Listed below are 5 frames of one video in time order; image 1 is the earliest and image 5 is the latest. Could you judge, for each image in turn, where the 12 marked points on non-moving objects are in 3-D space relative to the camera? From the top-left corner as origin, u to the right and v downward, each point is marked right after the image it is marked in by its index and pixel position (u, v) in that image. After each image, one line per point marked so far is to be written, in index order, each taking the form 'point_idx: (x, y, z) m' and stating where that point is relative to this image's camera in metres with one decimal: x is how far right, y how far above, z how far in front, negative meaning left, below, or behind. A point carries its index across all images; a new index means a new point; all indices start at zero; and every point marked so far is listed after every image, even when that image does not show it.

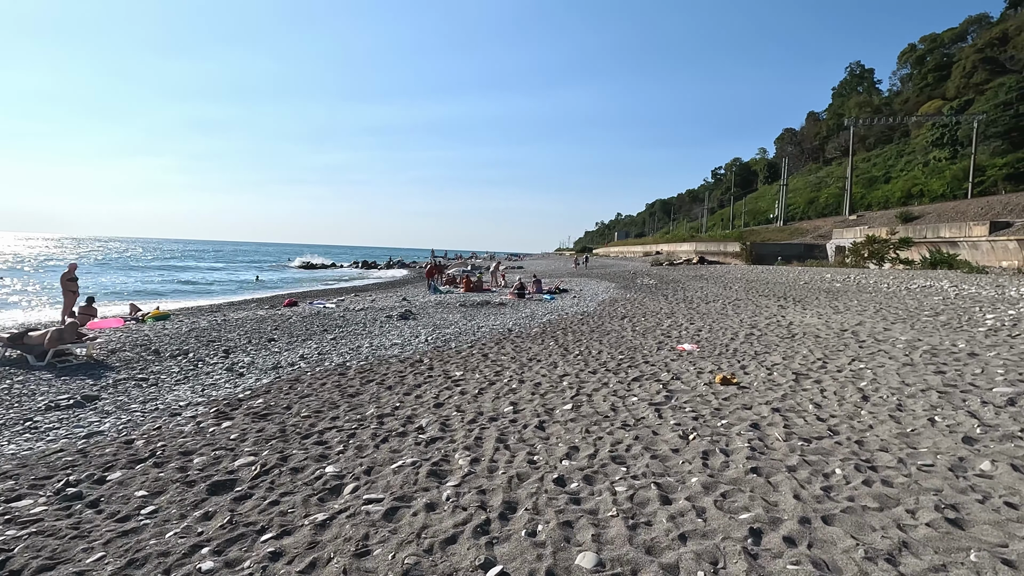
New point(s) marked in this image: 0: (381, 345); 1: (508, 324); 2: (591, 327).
0: (-2.9, -1.3, +11.8) m
1: (-0.1, -1.0, +15.0) m
2: (+2.1, -1.0, +13.8) m
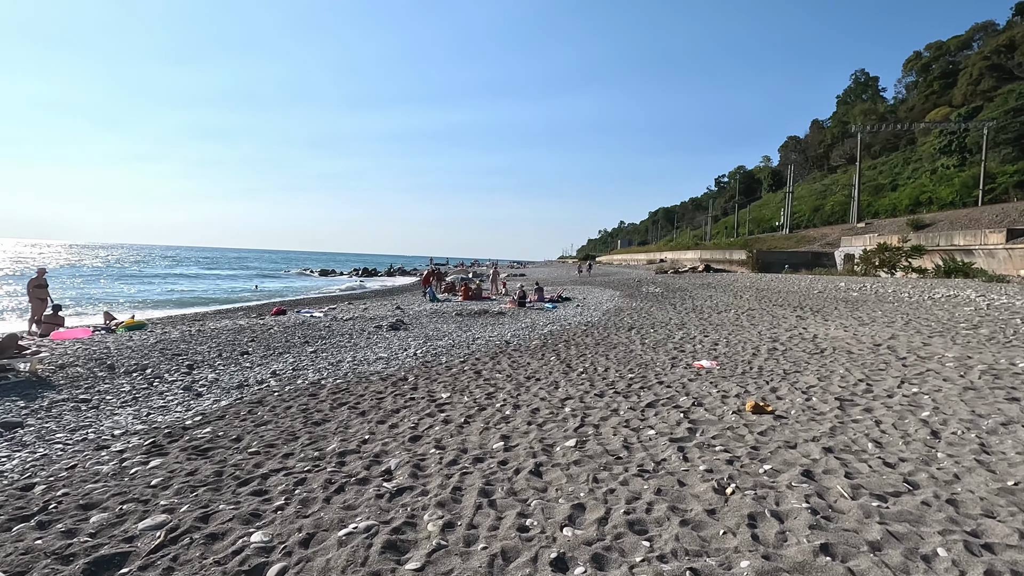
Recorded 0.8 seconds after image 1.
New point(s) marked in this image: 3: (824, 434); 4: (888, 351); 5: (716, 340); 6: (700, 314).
0: (-3.0, -1.5, +10.7) m
1: (-0.2, -1.2, +13.9) m
2: (+2.0, -1.2, +12.7) m
3: (+3.1, -1.4, +5.2) m
4: (+6.7, -1.1, +9.5) m
5: (+4.6, -1.2, +11.9) m
6: (+6.3, -0.9, +17.9) m
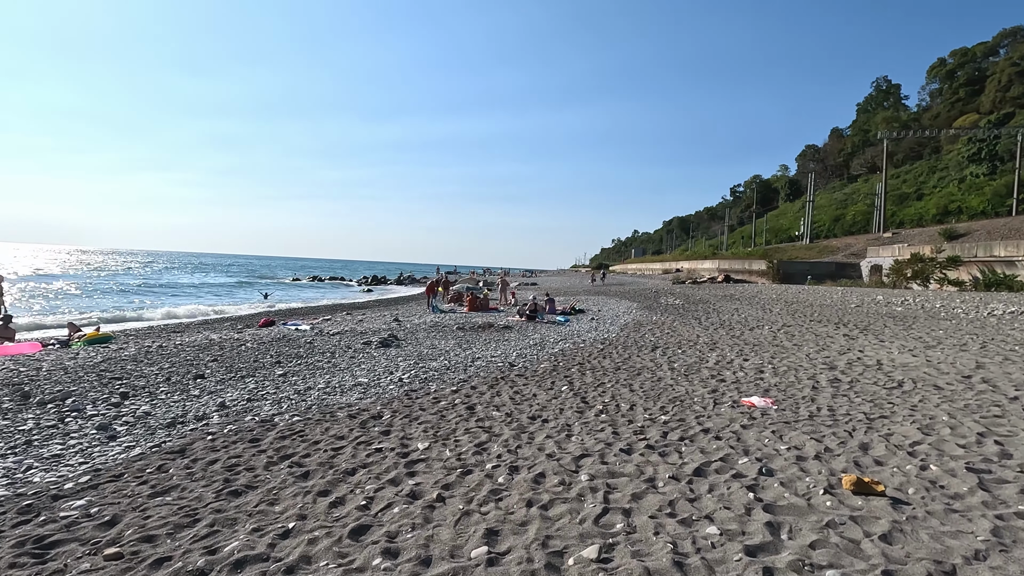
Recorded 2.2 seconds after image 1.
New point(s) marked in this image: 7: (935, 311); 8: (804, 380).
0: (-2.9, -1.7, +8.9) m
1: (0.0, -1.5, +12.1) m
2: (+2.1, -1.5, +10.8) m
3: (+3.0, -1.6, +3.3) m
4: (+6.7, -1.4, +7.5) m
5: (+4.7, -1.5, +10.0) m
6: (+6.6, -1.3, +16.0) m
7: (+15.5, -0.9, +19.4) m
8: (+4.7, -1.5, +8.6) m
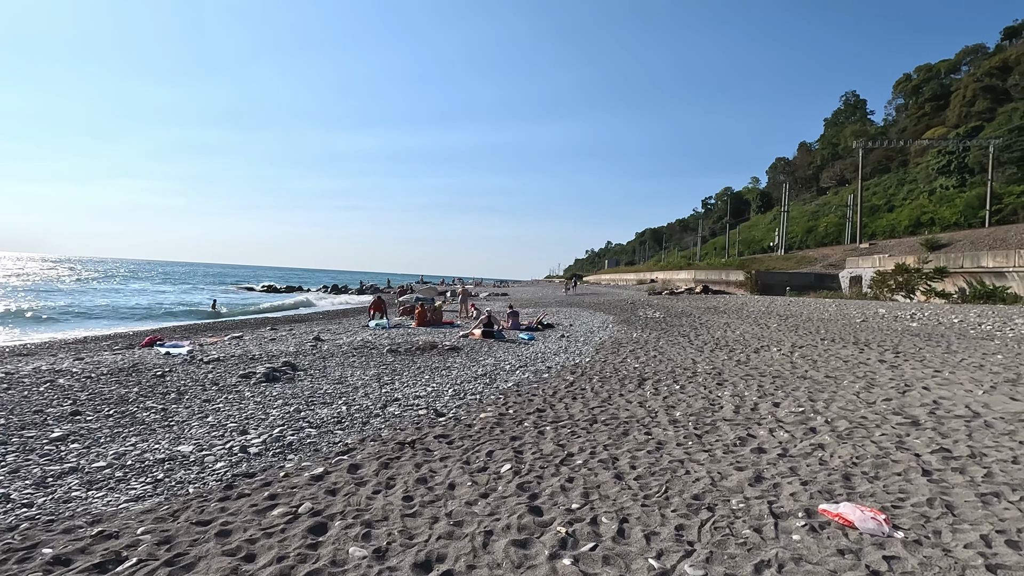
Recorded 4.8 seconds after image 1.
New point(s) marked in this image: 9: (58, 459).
0: (-3.8, -1.8, +5.3) m
1: (-1.1, -1.7, +8.6) m
2: (+1.1, -1.7, +7.4) m
3: (+2.3, -1.6, 0.0) m
4: (+5.9, -1.5, +4.3) m
5: (+3.7, -1.6, +6.7) m
6: (+5.3, -1.6, +12.8) m
7: (+14.0, -1.3, +16.6) m
8: (+3.8, -1.6, +5.3) m
9: (-4.7, -1.8, +5.6) m
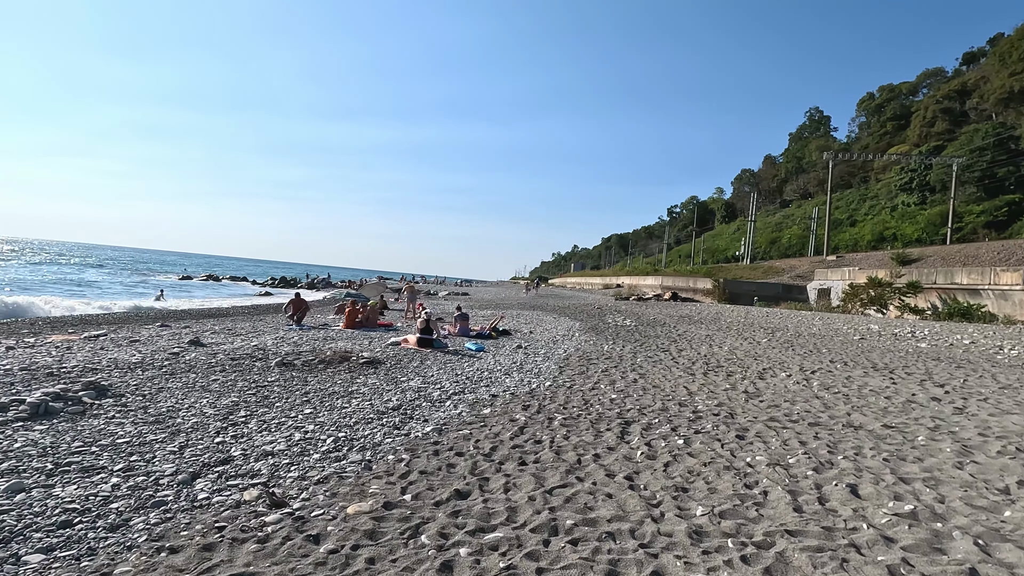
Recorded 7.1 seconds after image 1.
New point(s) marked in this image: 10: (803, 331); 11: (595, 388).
0: (-4.5, -1.6, +1.8) m
1: (-2.0, -1.6, +5.3) m
2: (+0.3, -1.7, +4.2) m
3: (+2.0, -1.7, -3.1) m
4: (+5.2, -1.7, +1.5) m
5: (+2.9, -1.7, +3.7) m
6: (+4.1, -1.7, +9.9) m
7: (+12.6, -1.7, +14.3) m
8: (+3.1, -1.7, +2.3) m
9: (-5.4, -1.5, +2.1) m
10: (+11.2, -1.6, +19.7) m
11: (+1.4, -1.6, +8.9) m
